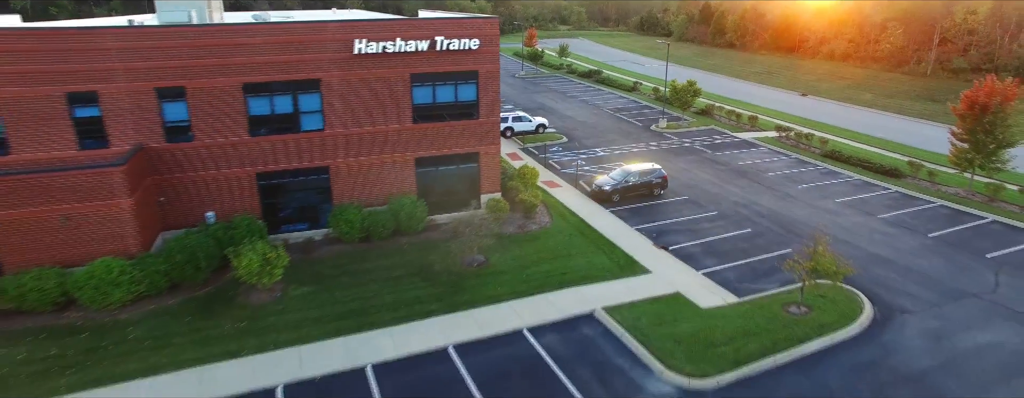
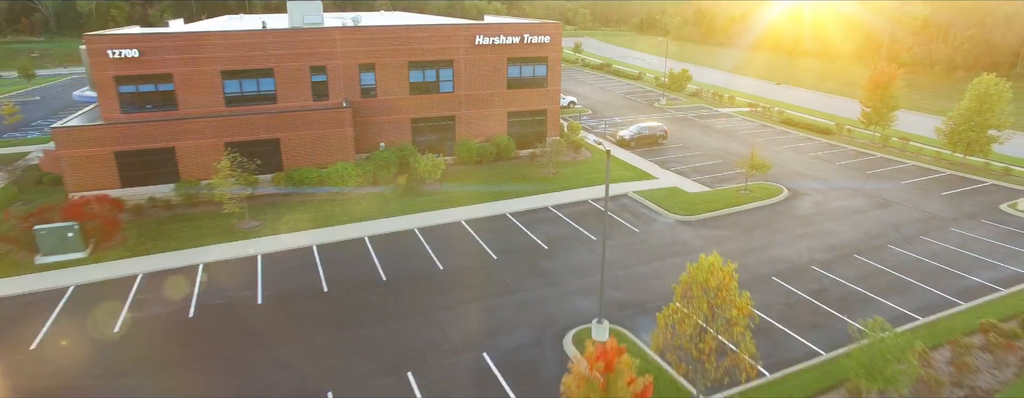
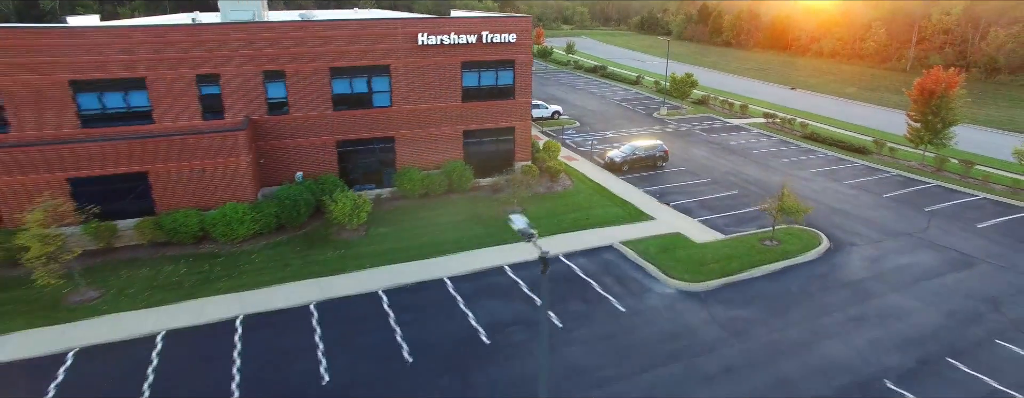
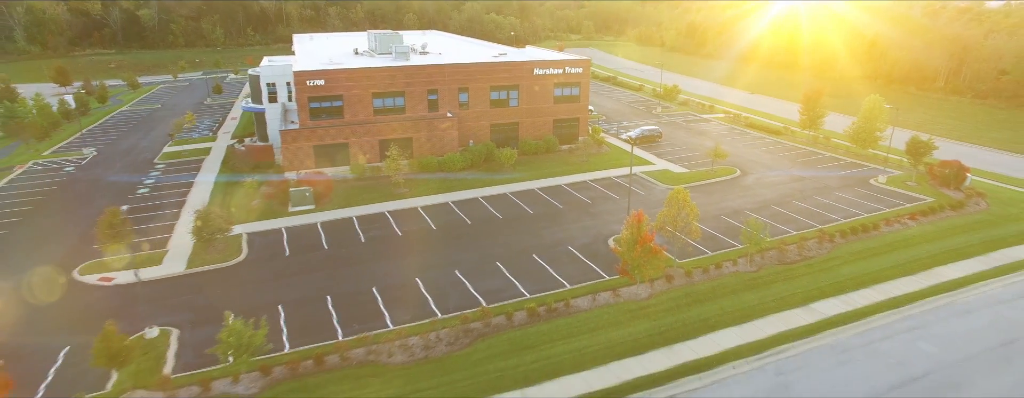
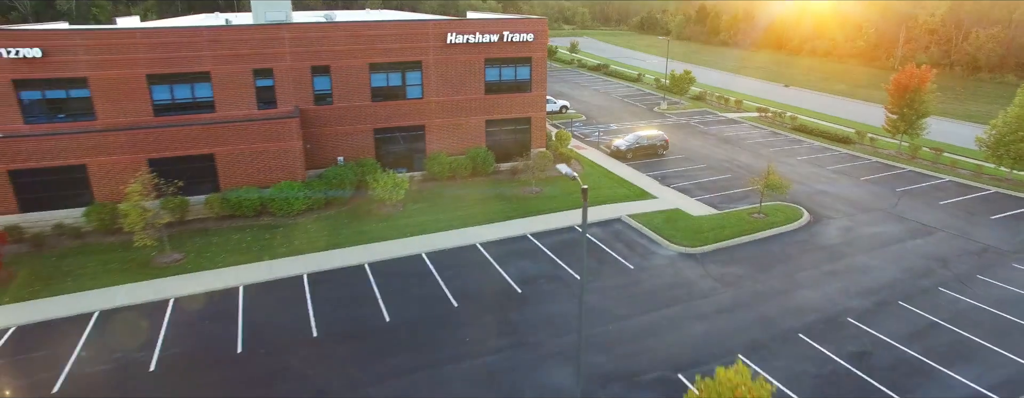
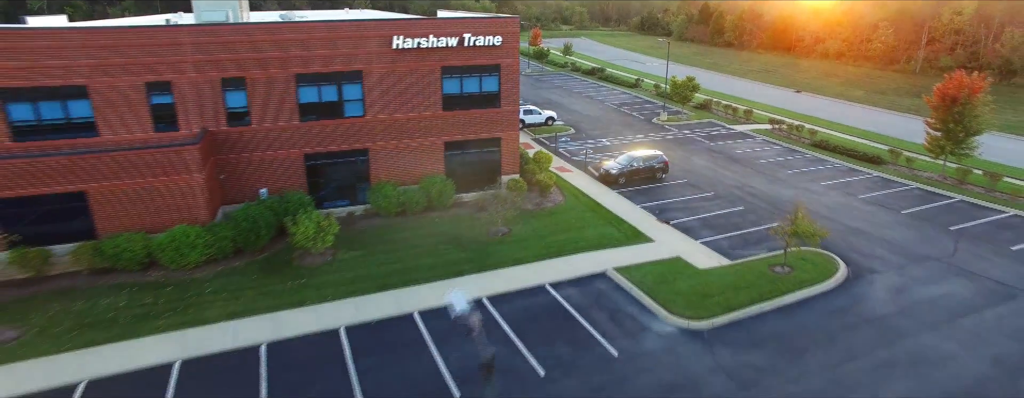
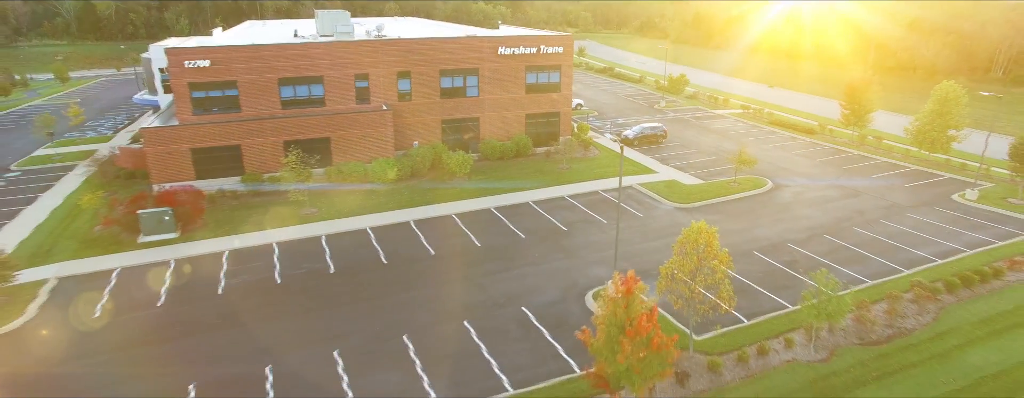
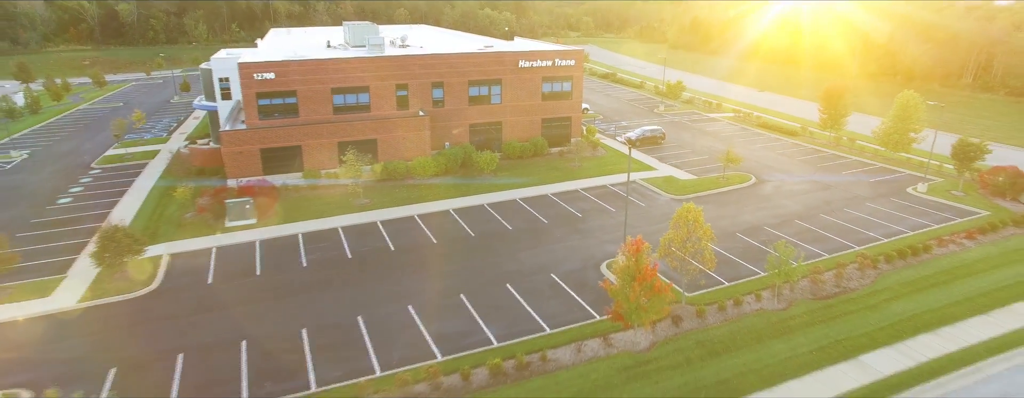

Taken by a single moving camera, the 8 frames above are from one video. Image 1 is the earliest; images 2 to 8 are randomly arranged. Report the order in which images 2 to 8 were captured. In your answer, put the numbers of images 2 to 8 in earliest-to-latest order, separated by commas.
6, 3, 5, 2, 7, 8, 4
